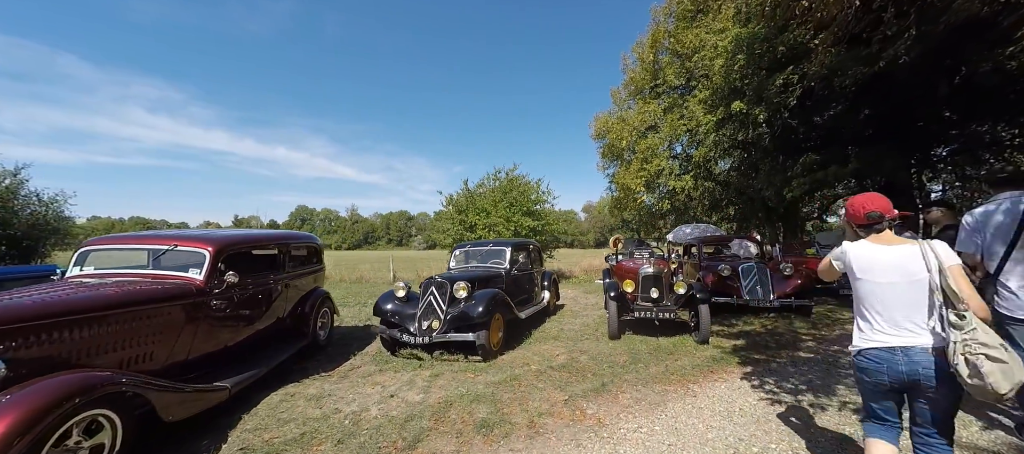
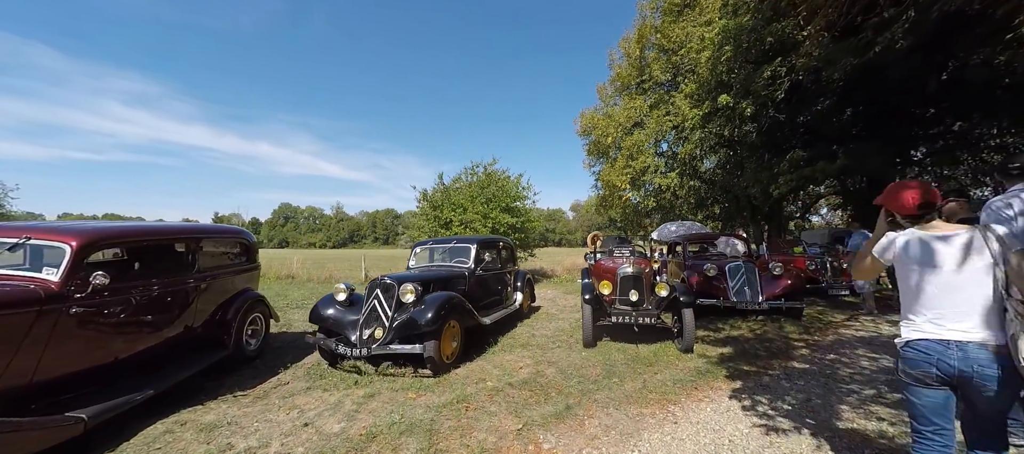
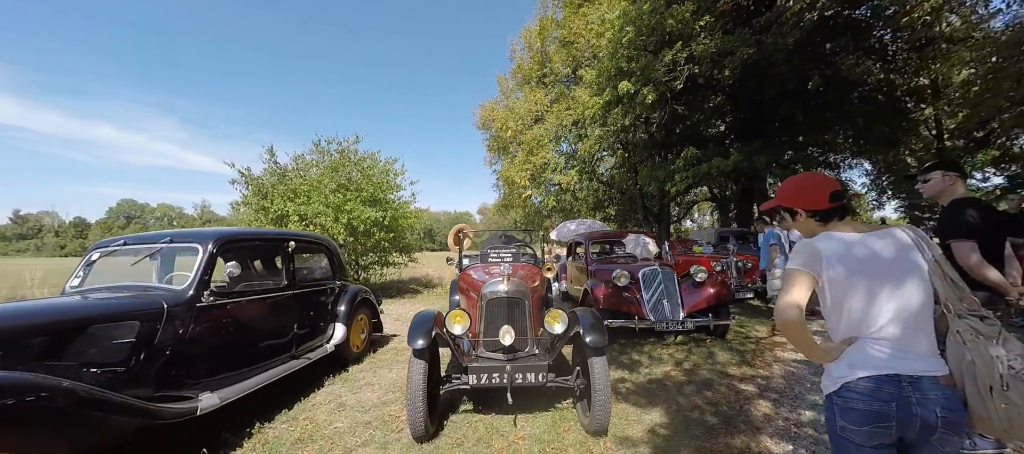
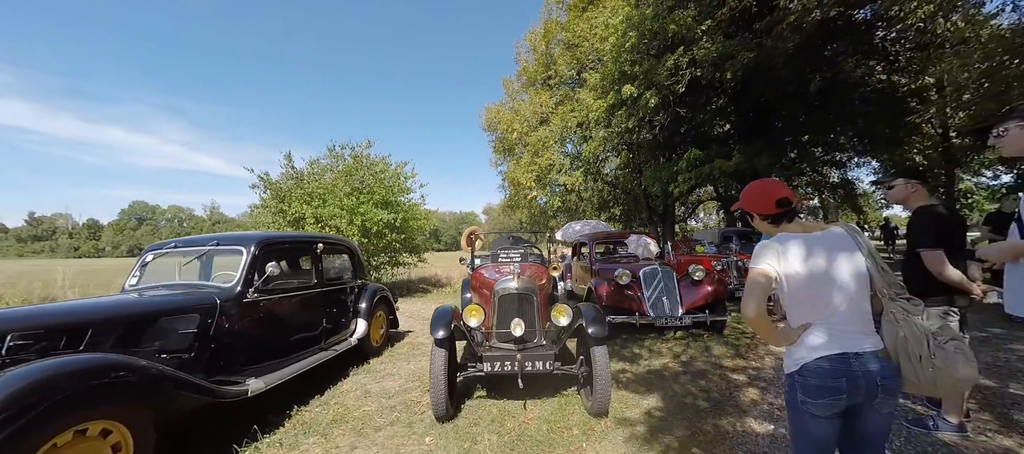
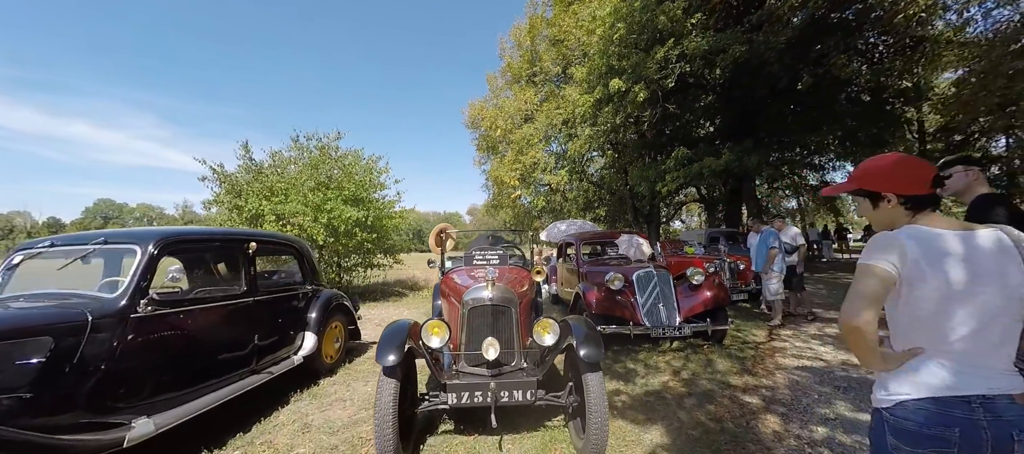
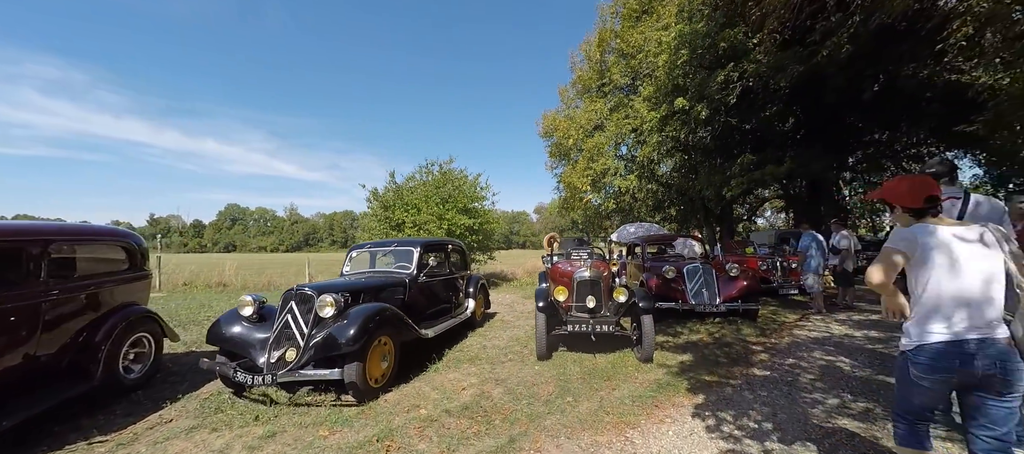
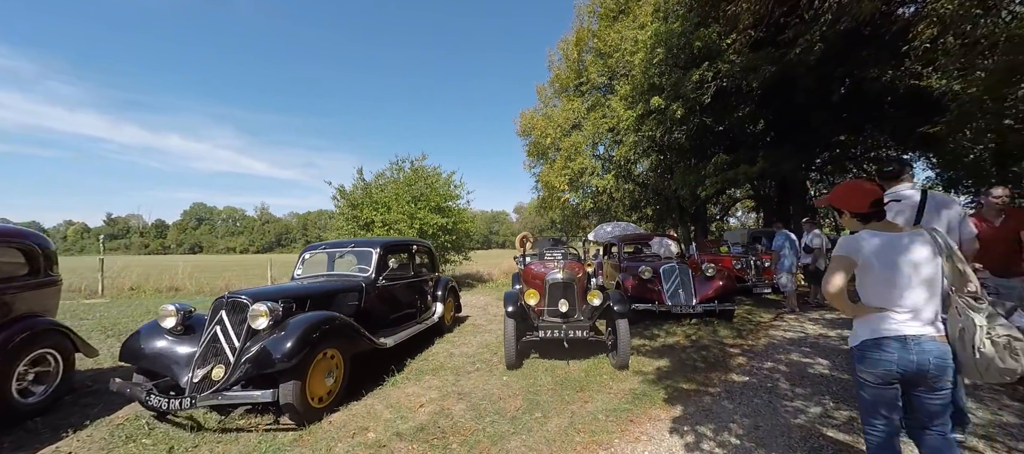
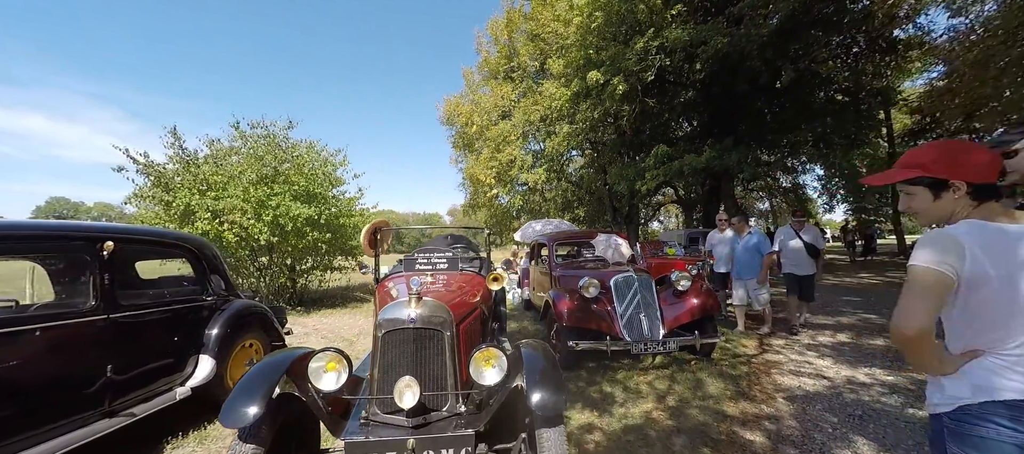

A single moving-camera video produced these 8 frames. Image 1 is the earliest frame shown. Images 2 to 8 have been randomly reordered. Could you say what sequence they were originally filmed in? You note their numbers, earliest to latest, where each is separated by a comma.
2, 6, 7, 4, 3, 5, 8
